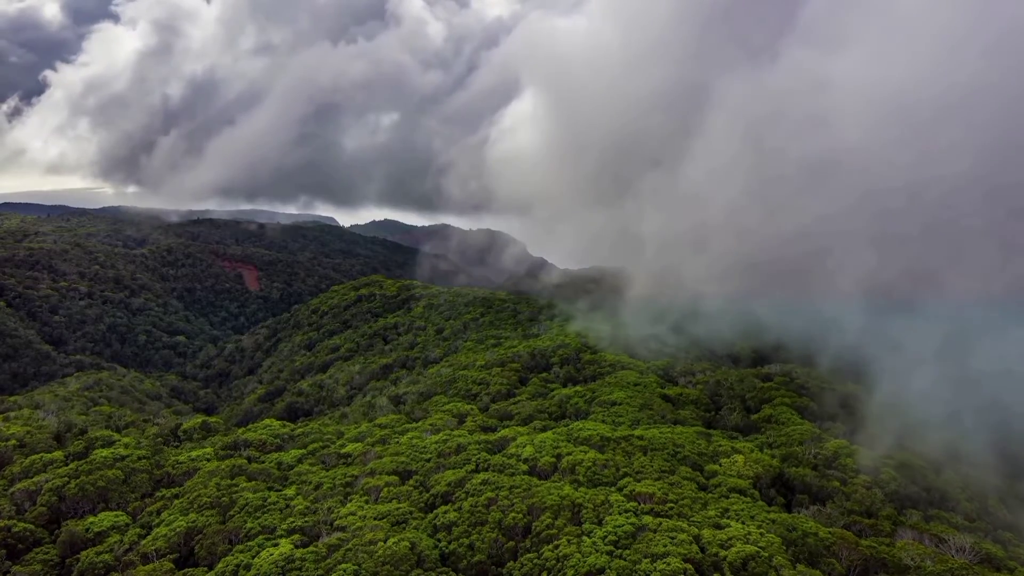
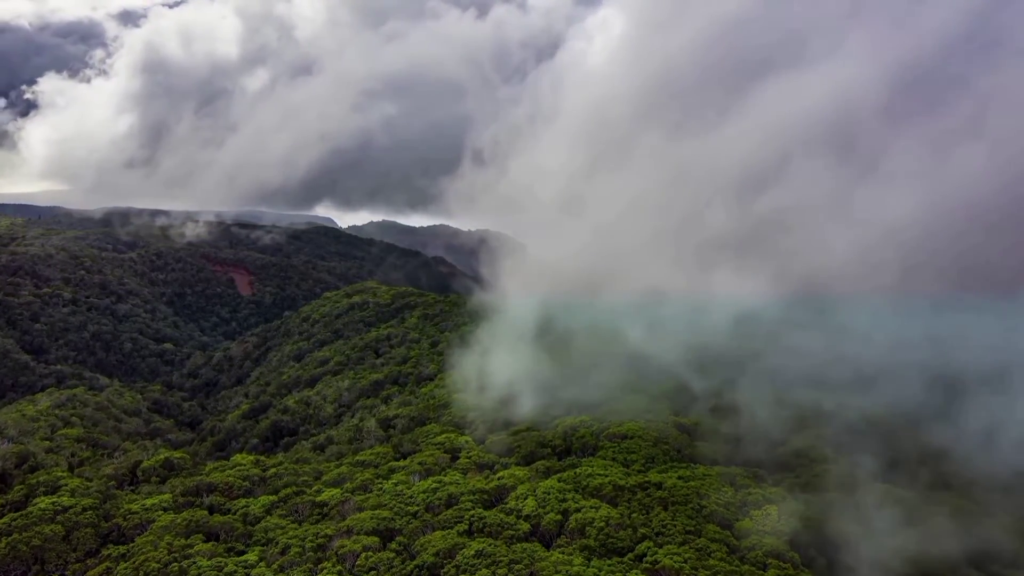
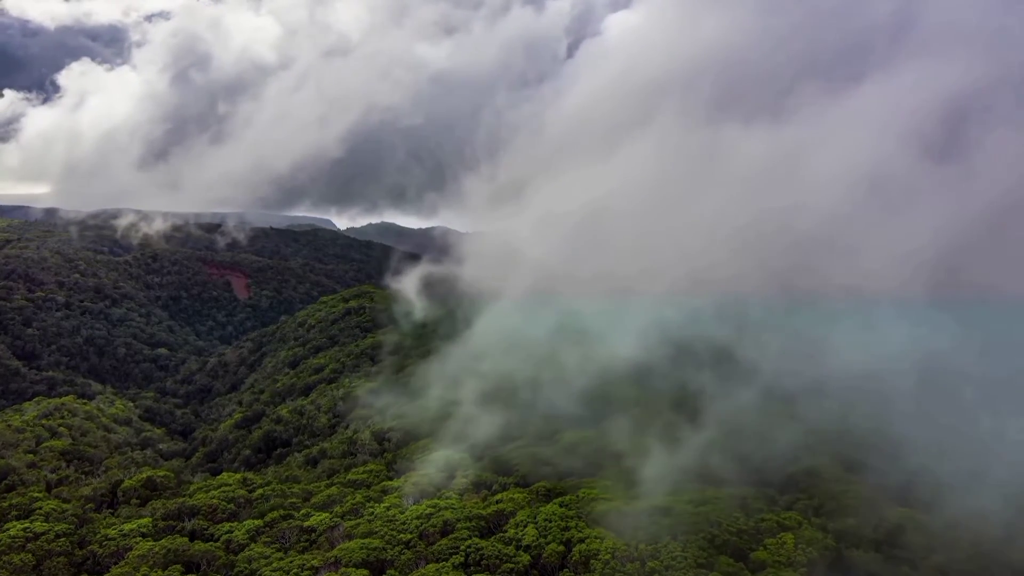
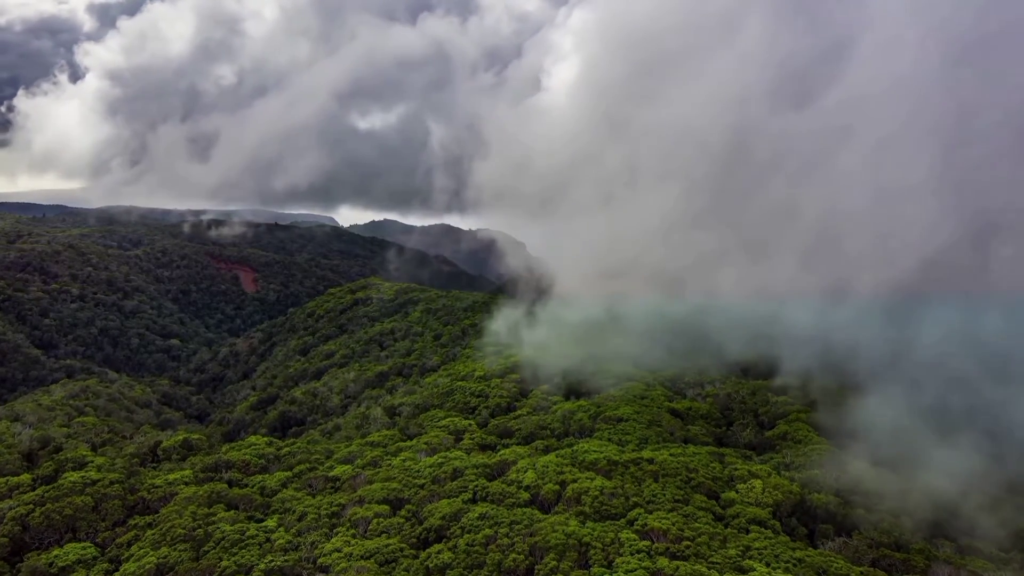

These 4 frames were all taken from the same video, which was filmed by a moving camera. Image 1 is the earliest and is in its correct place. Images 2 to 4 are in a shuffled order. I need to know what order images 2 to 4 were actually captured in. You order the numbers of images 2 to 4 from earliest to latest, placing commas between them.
4, 2, 3
